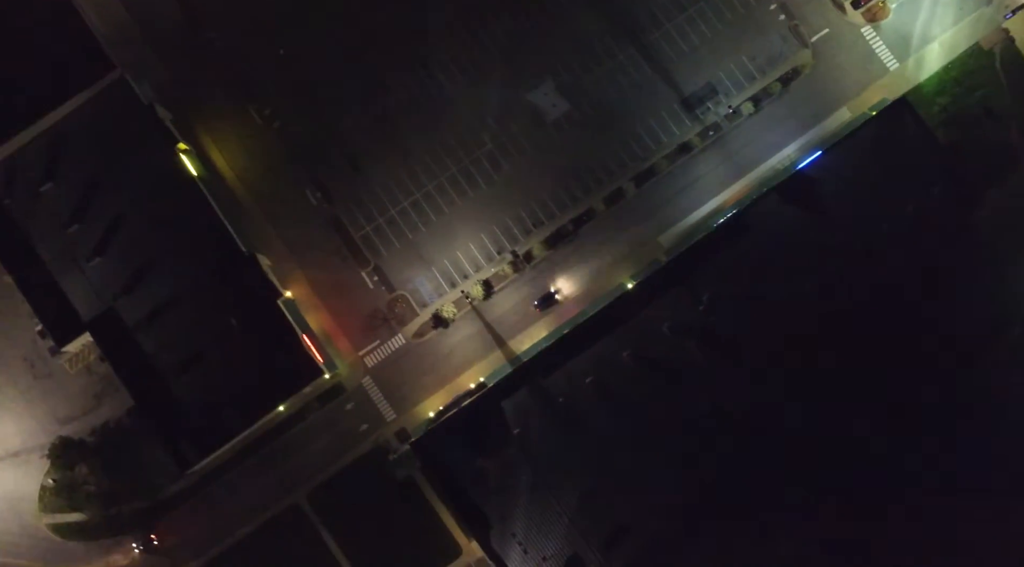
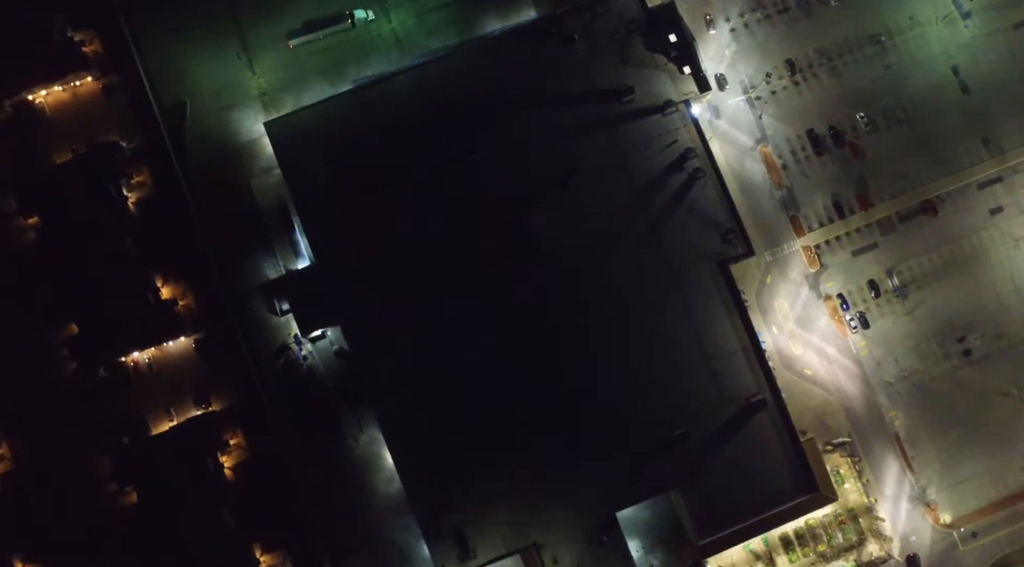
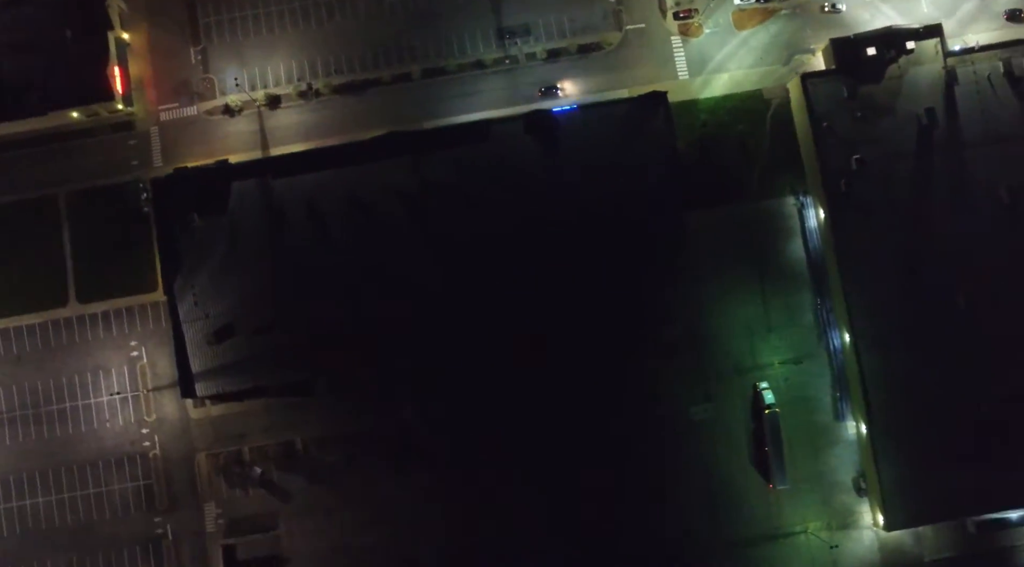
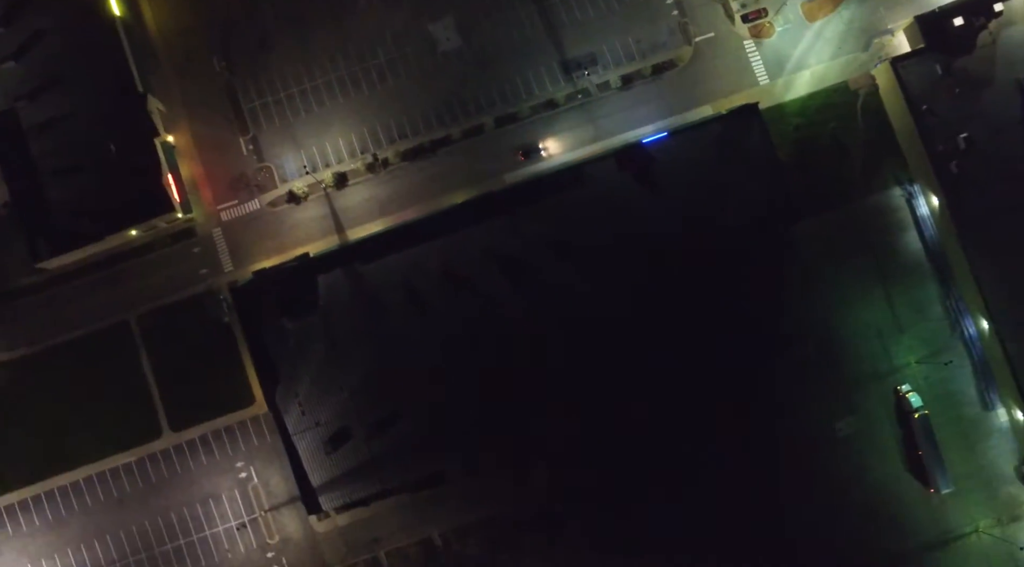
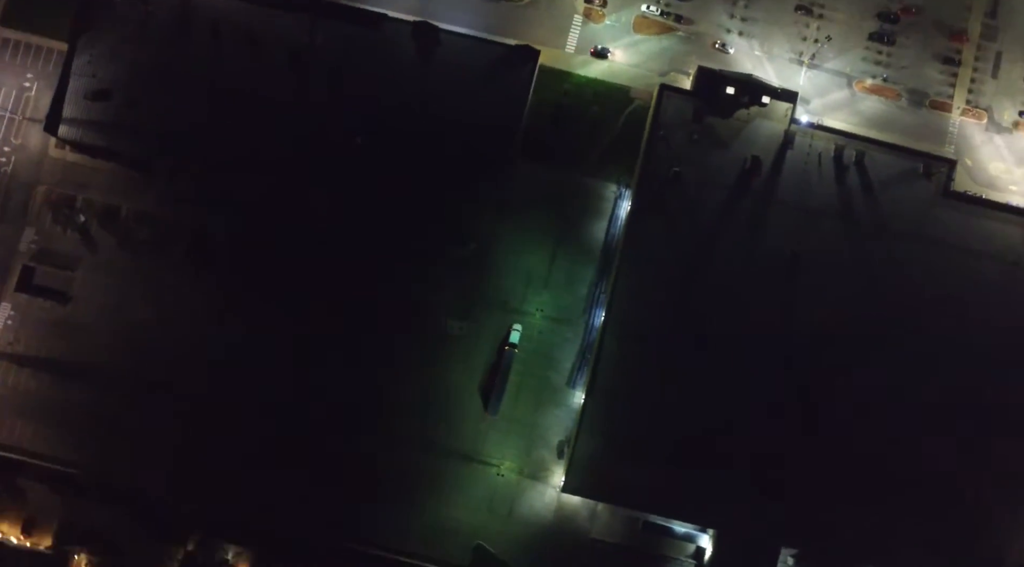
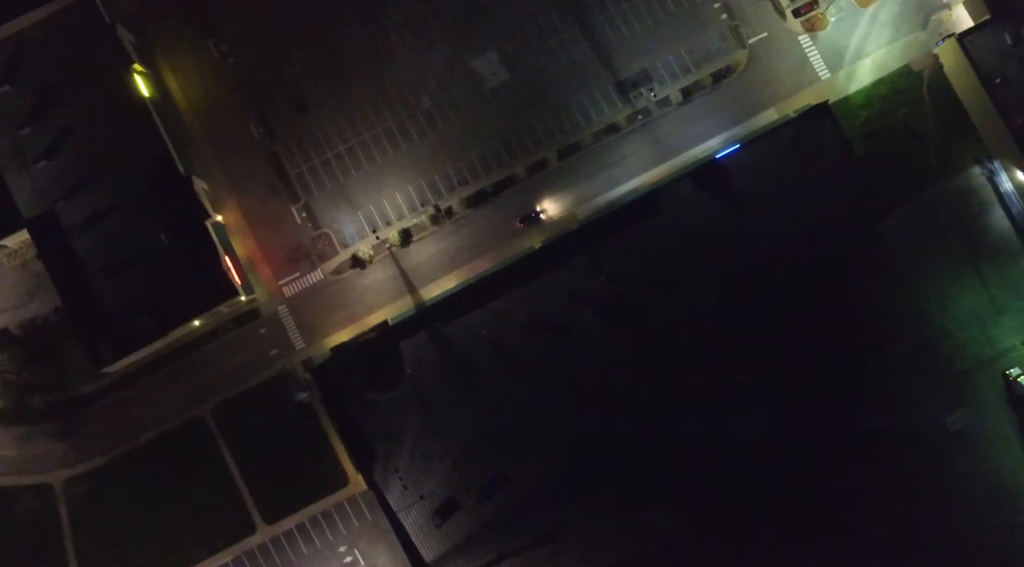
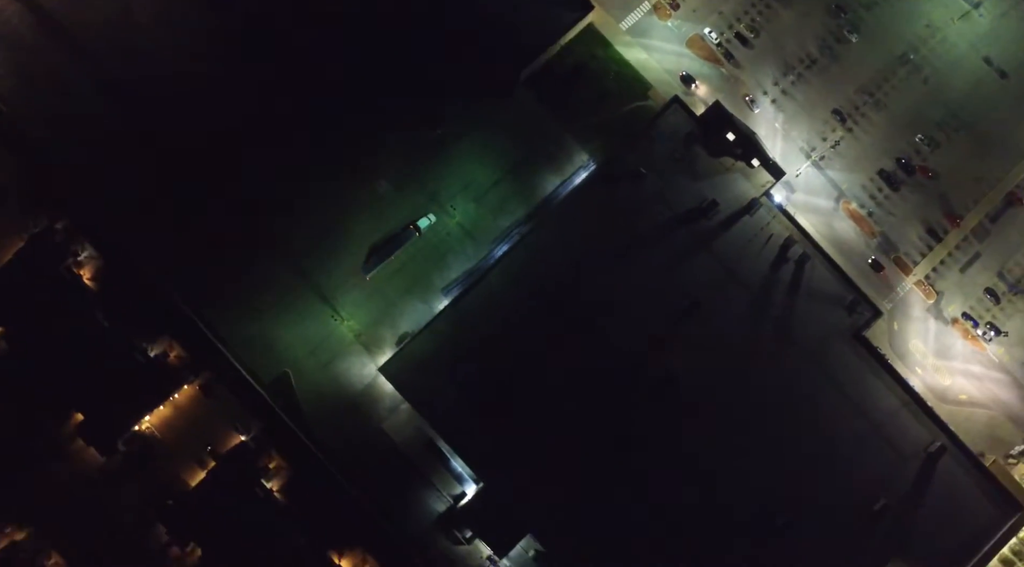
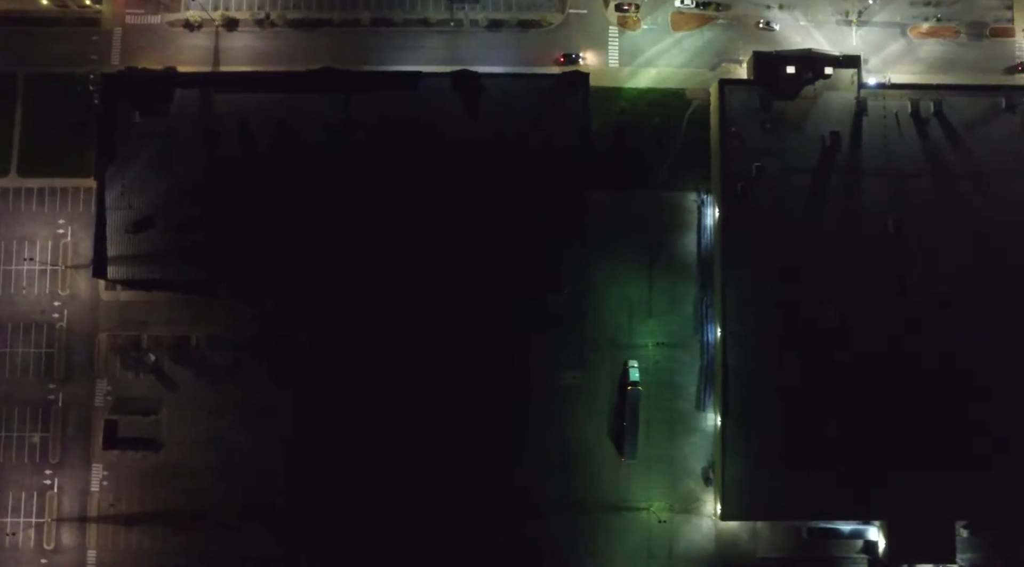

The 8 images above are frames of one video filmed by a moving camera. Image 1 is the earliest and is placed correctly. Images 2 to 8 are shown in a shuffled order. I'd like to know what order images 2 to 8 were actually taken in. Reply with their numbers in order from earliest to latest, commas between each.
6, 4, 3, 8, 5, 7, 2
